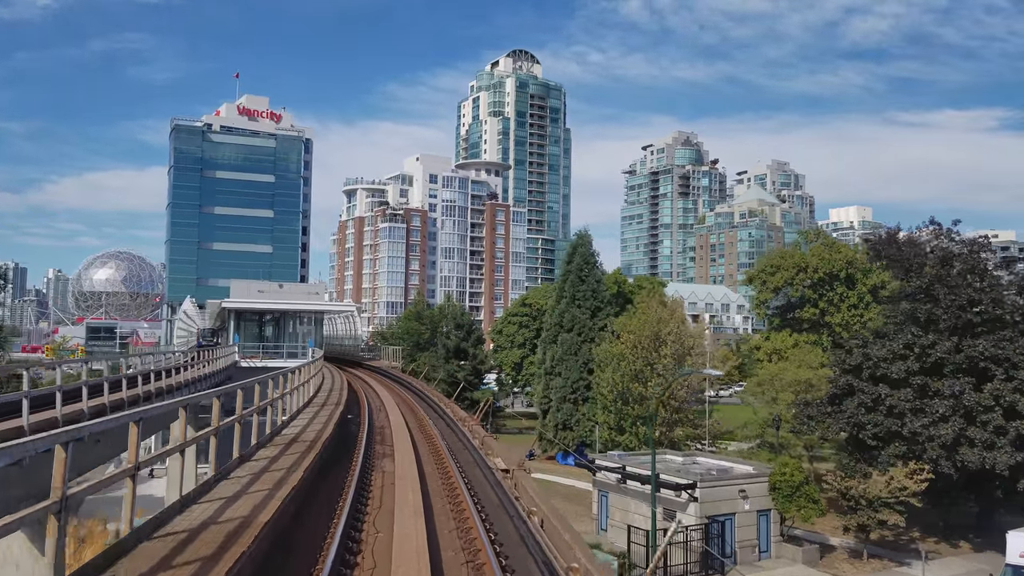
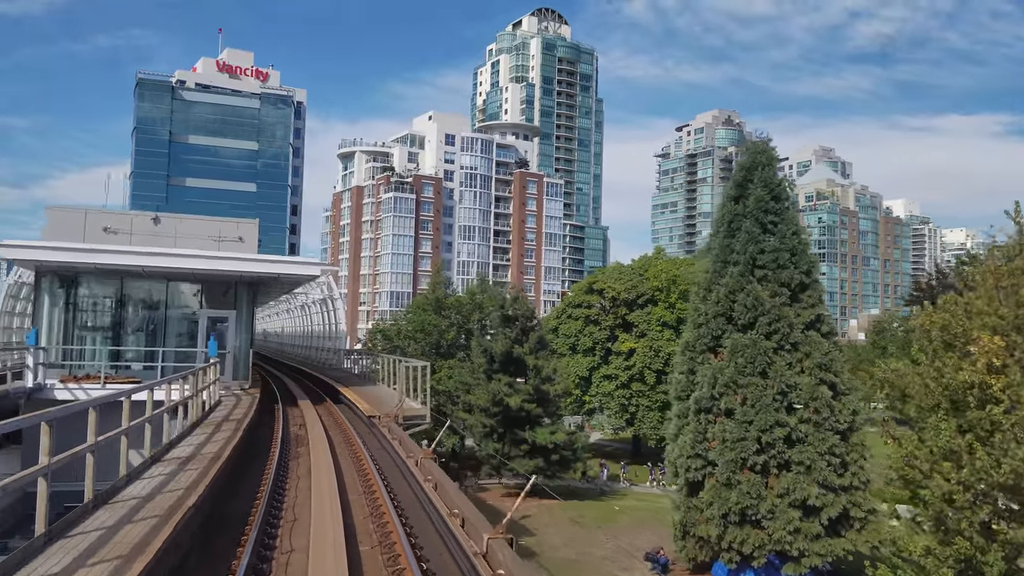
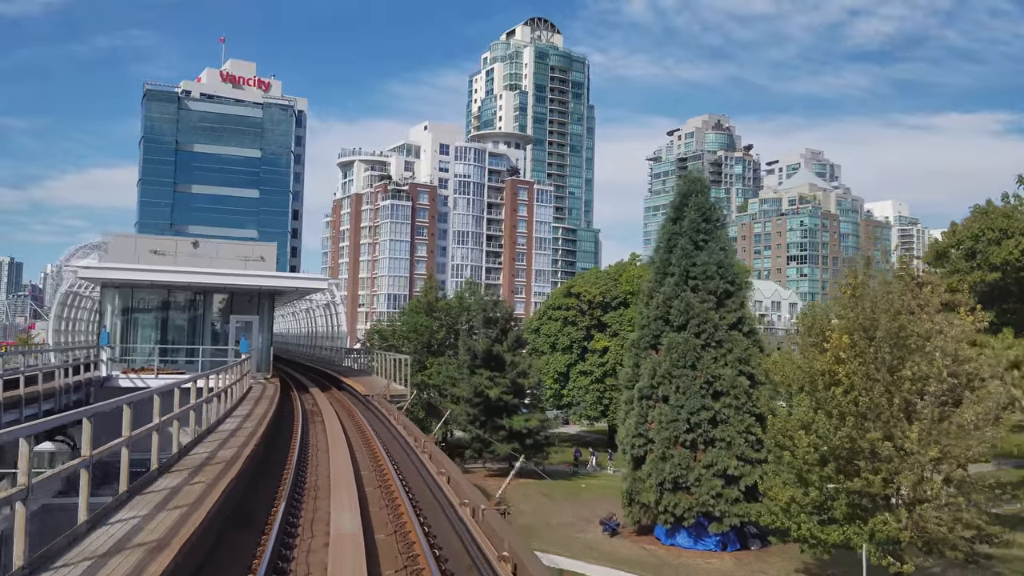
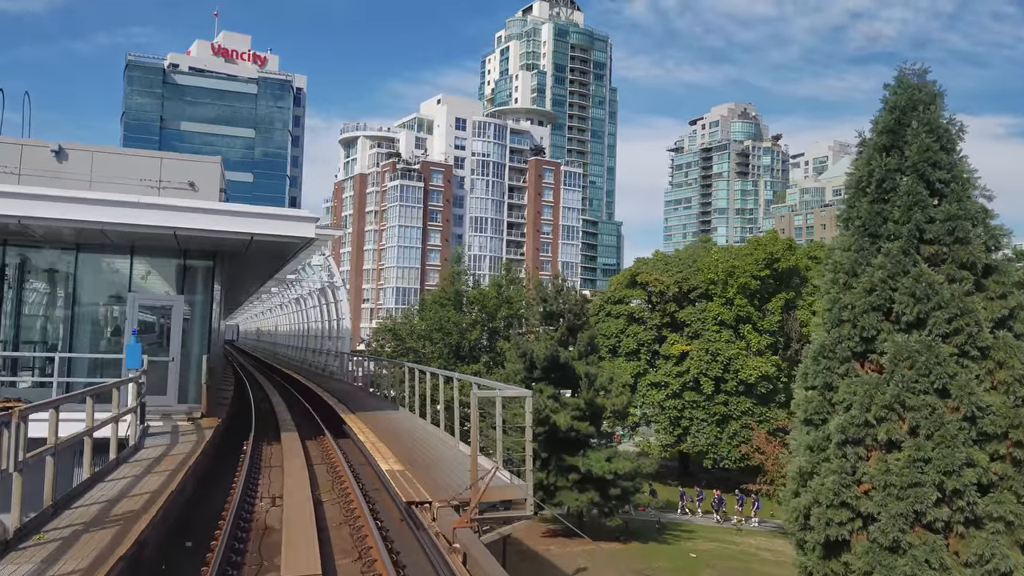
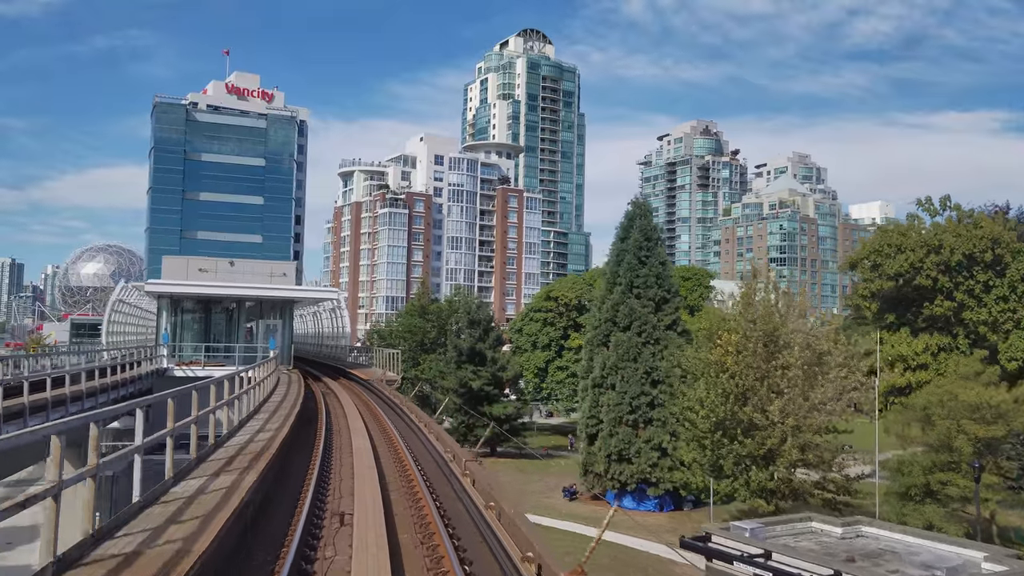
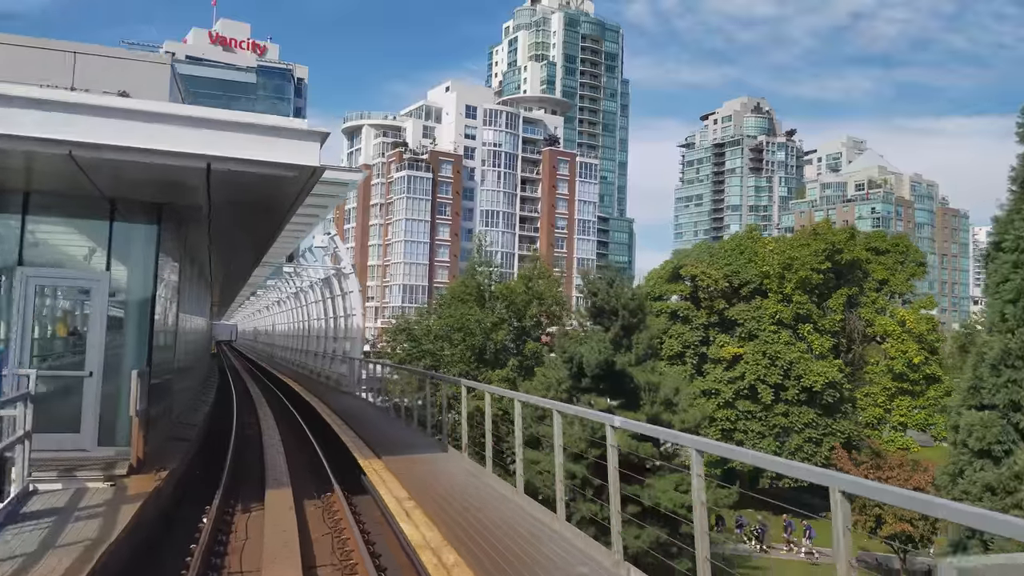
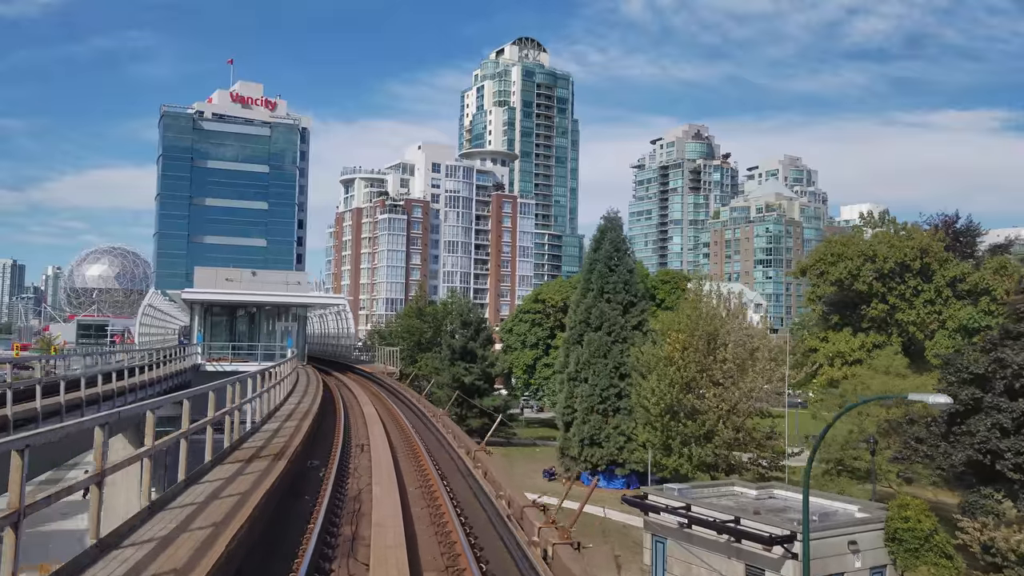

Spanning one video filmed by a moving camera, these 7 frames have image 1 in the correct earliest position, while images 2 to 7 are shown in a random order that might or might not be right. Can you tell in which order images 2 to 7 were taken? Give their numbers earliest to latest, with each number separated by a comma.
7, 5, 3, 2, 4, 6
